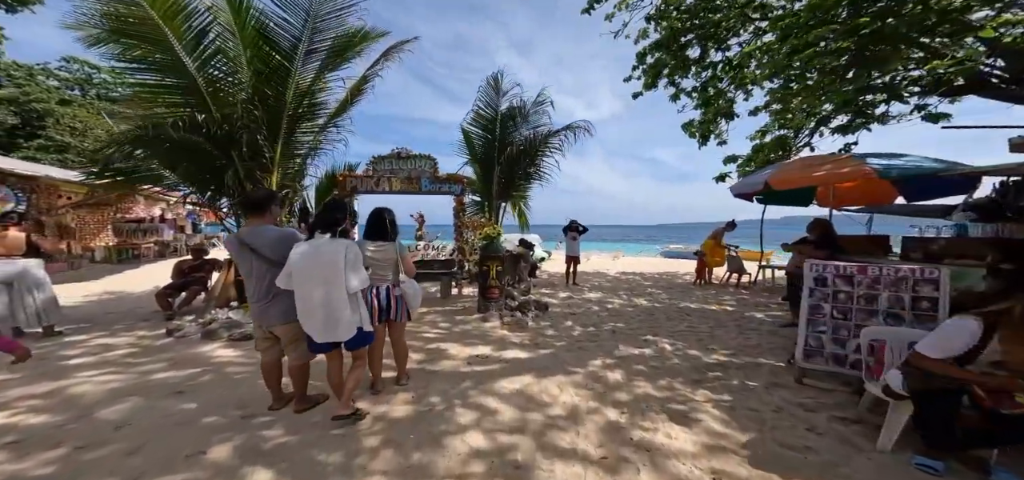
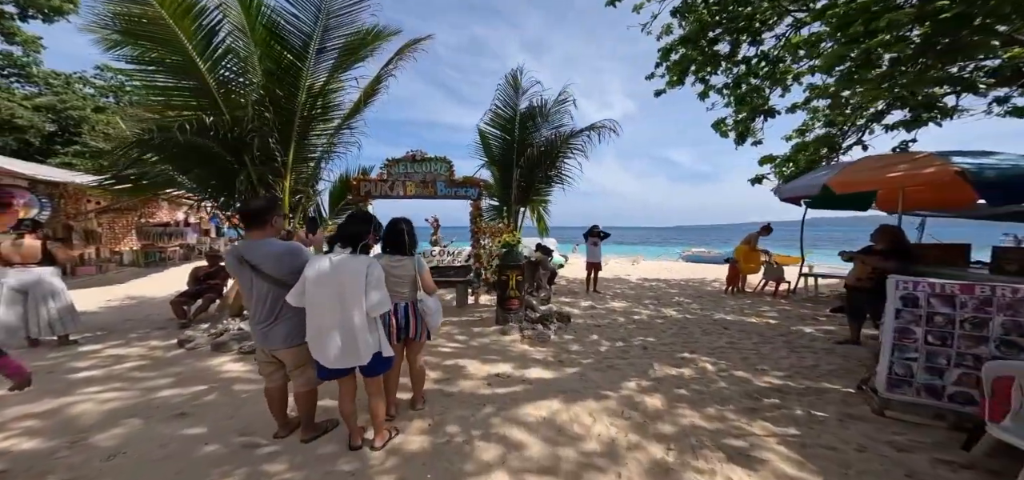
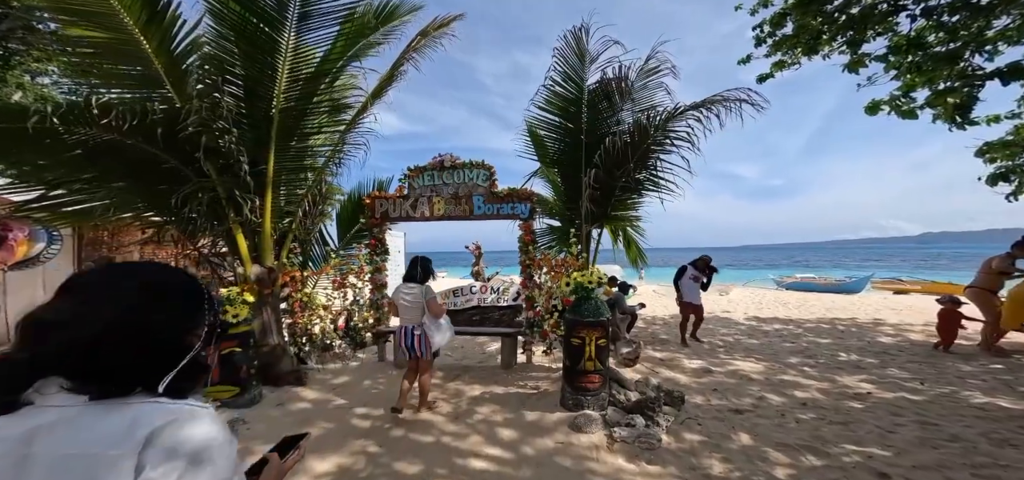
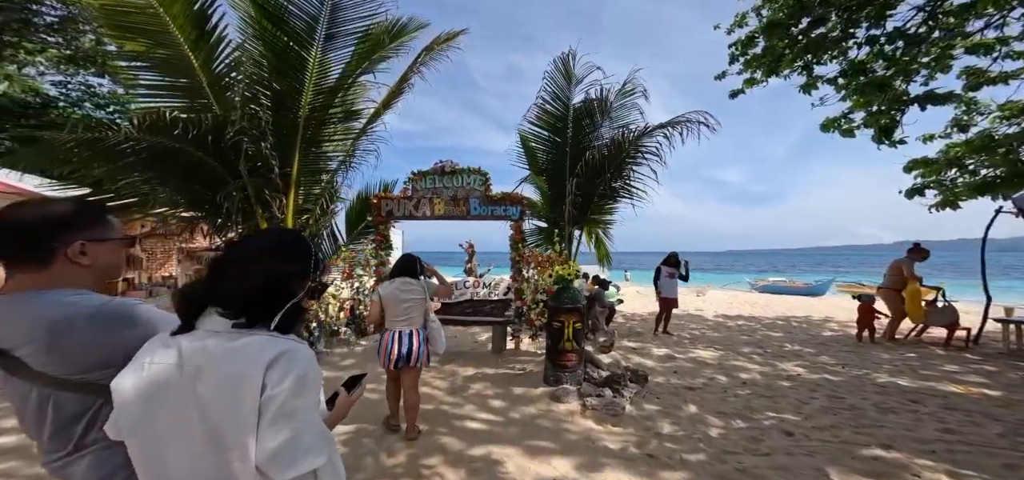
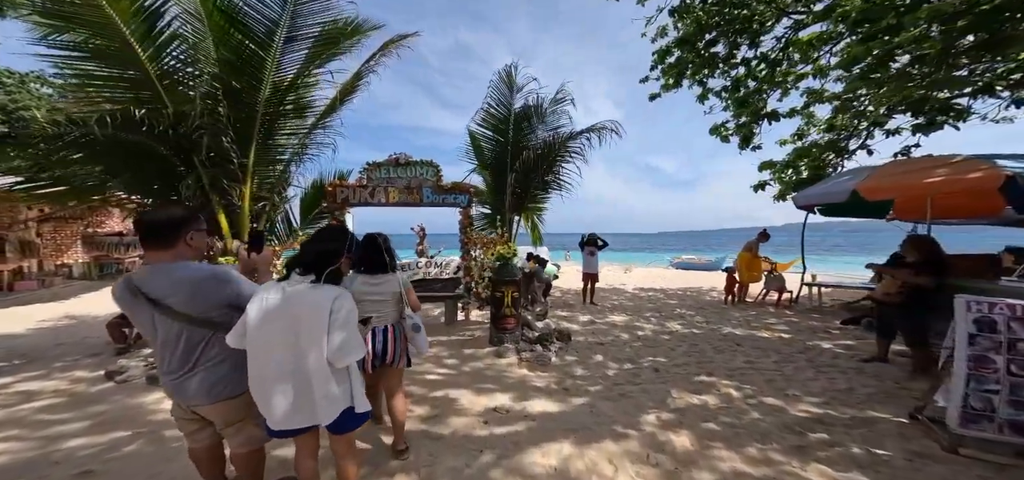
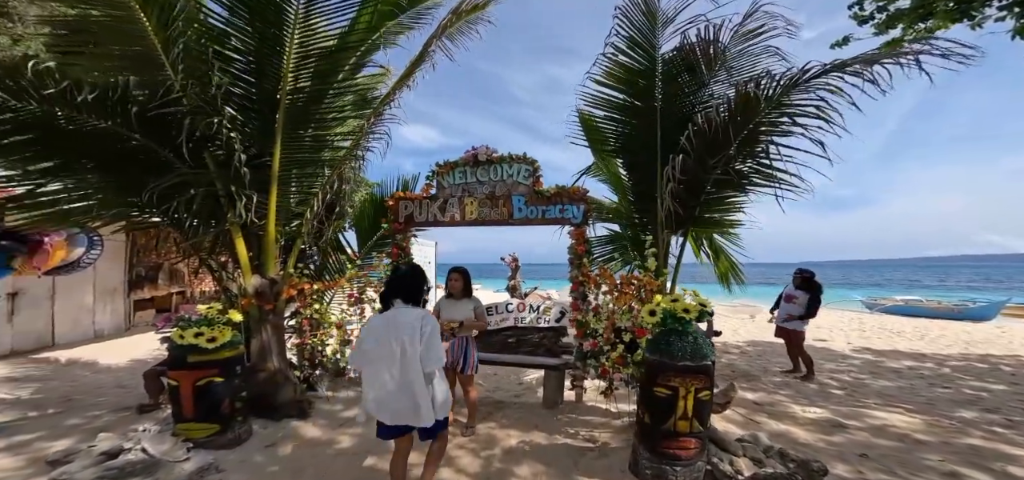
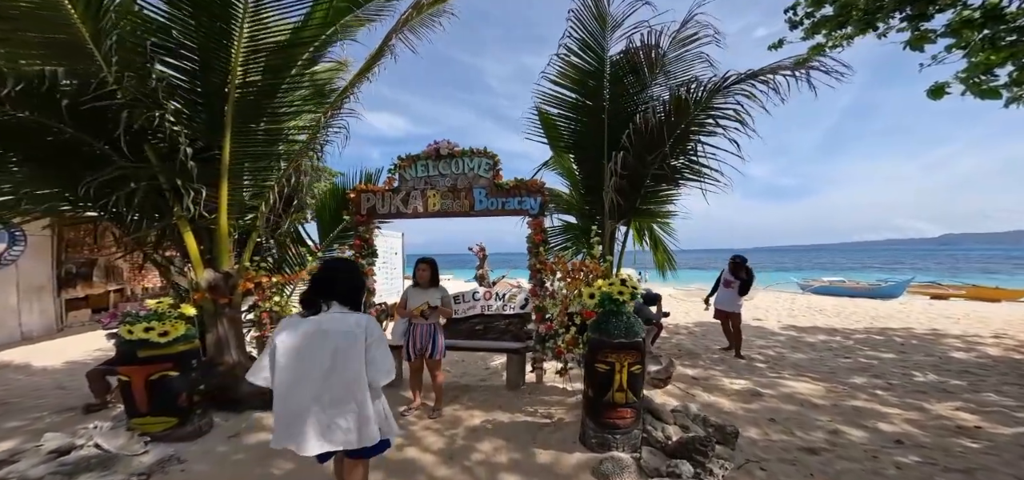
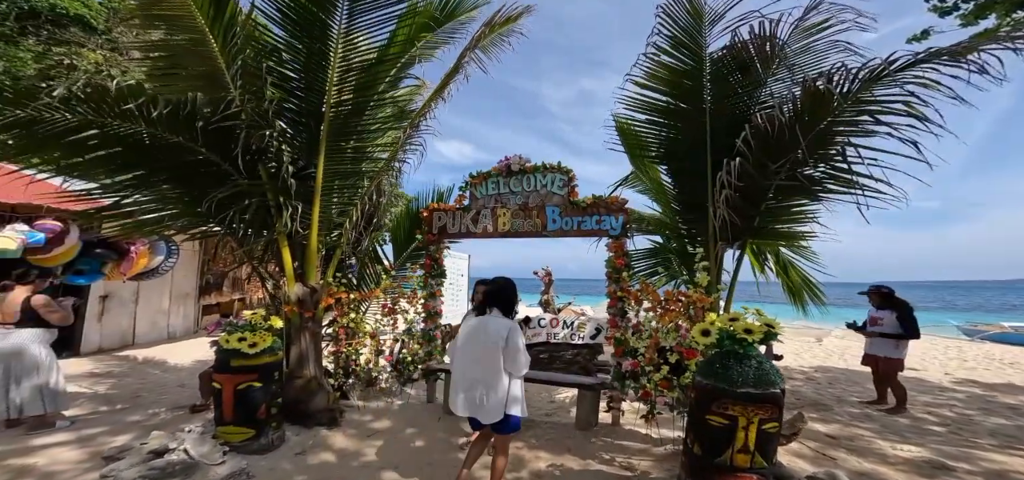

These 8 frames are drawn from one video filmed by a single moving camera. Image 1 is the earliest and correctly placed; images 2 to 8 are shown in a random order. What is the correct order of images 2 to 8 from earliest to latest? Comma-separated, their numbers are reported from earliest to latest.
2, 5, 4, 3, 7, 6, 8
